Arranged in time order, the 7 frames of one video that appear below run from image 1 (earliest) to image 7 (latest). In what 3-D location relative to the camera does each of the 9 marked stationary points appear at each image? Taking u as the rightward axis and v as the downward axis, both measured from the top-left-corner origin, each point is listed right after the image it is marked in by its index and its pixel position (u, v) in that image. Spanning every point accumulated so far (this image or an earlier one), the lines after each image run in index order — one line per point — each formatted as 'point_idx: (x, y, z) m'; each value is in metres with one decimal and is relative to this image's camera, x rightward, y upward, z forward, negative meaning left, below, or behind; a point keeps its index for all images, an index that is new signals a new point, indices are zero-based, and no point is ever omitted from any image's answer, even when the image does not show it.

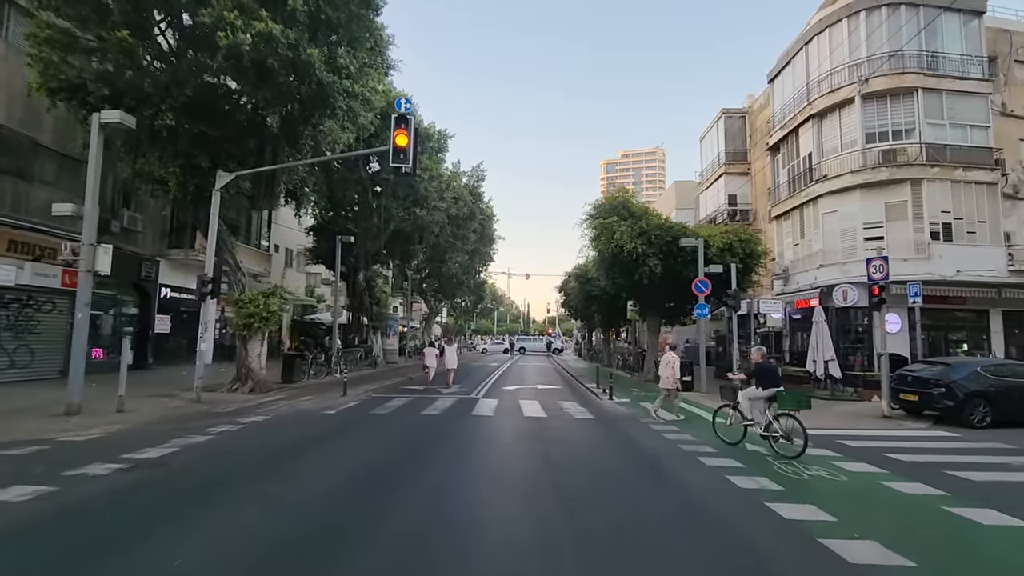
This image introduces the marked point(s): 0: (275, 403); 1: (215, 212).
0: (-6.8, -3.3, +17.1) m
1: (-8.5, +2.2, +17.2) m
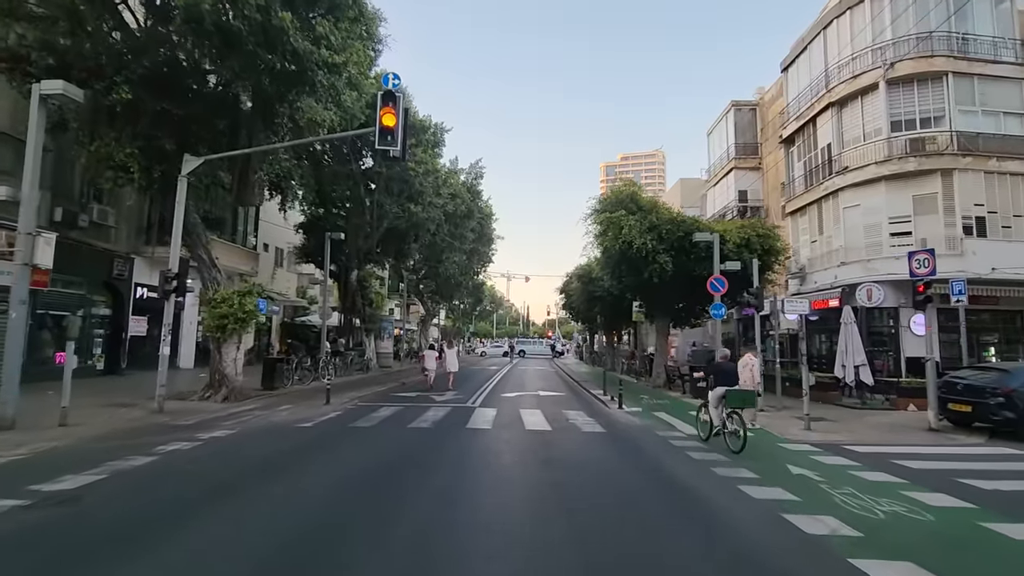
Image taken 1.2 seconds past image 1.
0: (-6.8, -3.2, +15.3) m
1: (-8.5, +2.3, +15.4) m
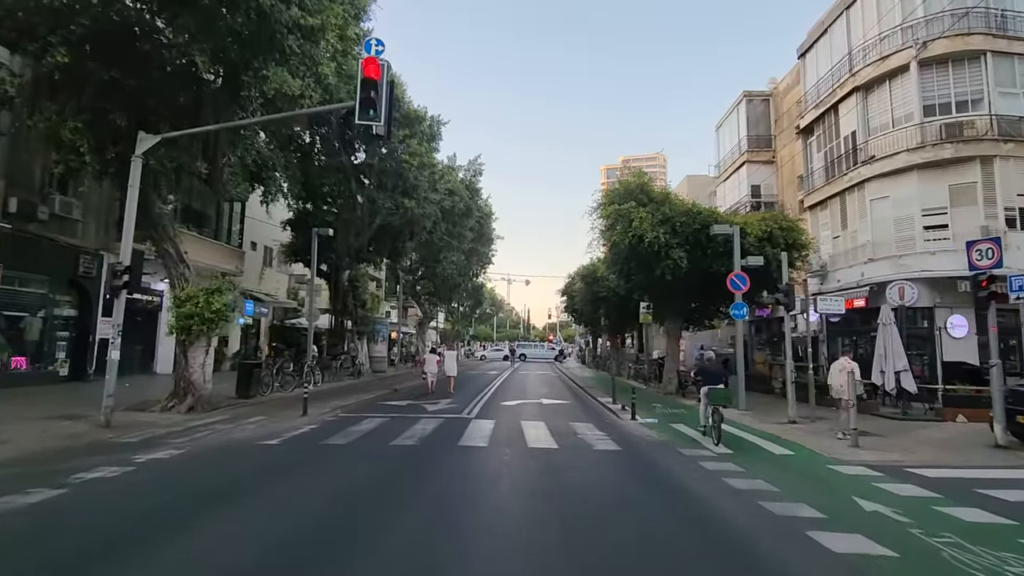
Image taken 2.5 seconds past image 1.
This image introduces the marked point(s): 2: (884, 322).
0: (-6.8, -3.1, +13.4) m
1: (-8.5, +2.4, +13.5) m
2: (+10.3, -0.9, +16.7) m
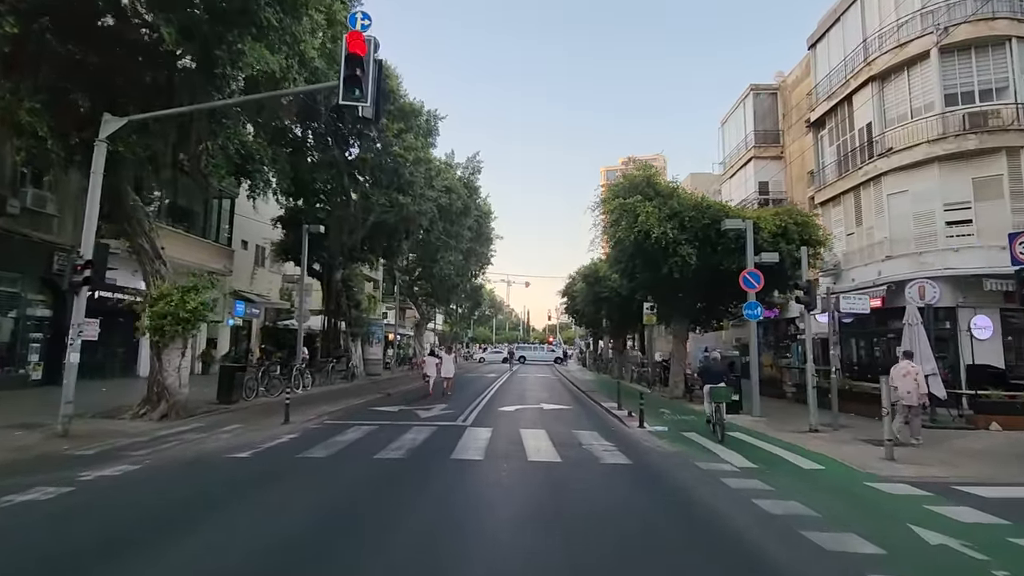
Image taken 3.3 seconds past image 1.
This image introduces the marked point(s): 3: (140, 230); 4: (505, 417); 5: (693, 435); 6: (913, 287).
0: (-6.8, -3.0, +12.2) m
1: (-8.5, +2.5, +12.4) m
2: (+10.2, -0.9, +15.5) m
3: (-10.1, +1.6, +16.2) m
4: (-0.2, -3.6, +16.7) m
5: (+4.1, -3.4, +13.7) m
6: (+12.4, 0.0, +18.3) m
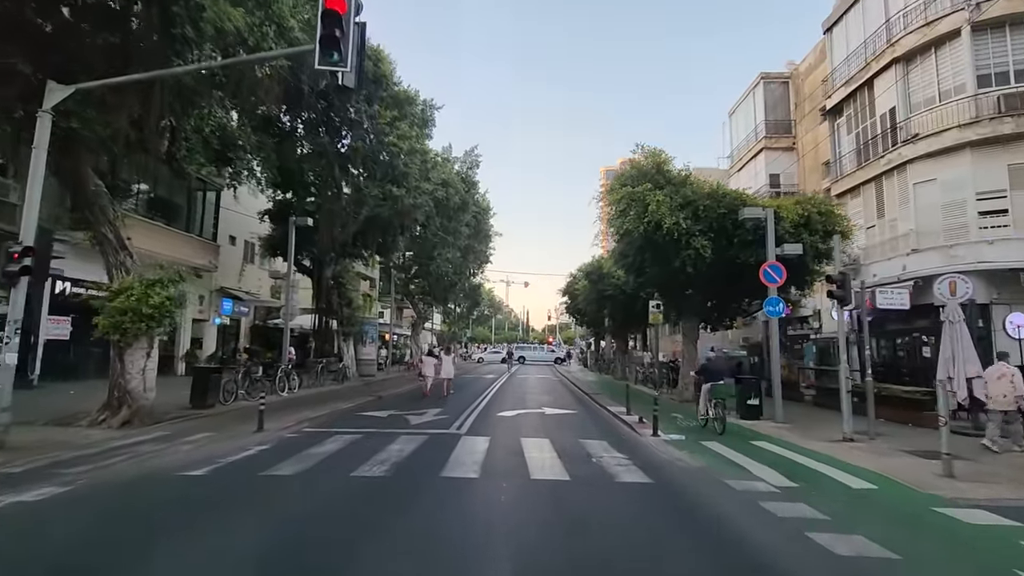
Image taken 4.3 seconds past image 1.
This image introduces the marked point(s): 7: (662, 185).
0: (-6.8, -2.9, +10.7) m
1: (-8.5, +2.6, +10.9) m
2: (+10.2, -0.7, +14.0) m
3: (-10.1, +1.7, +14.7) m
4: (-0.2, -3.4, +15.2) m
5: (+4.1, -3.2, +12.2) m
6: (+12.4, +0.2, +16.8) m
7: (+4.8, +3.3, +19.1) m
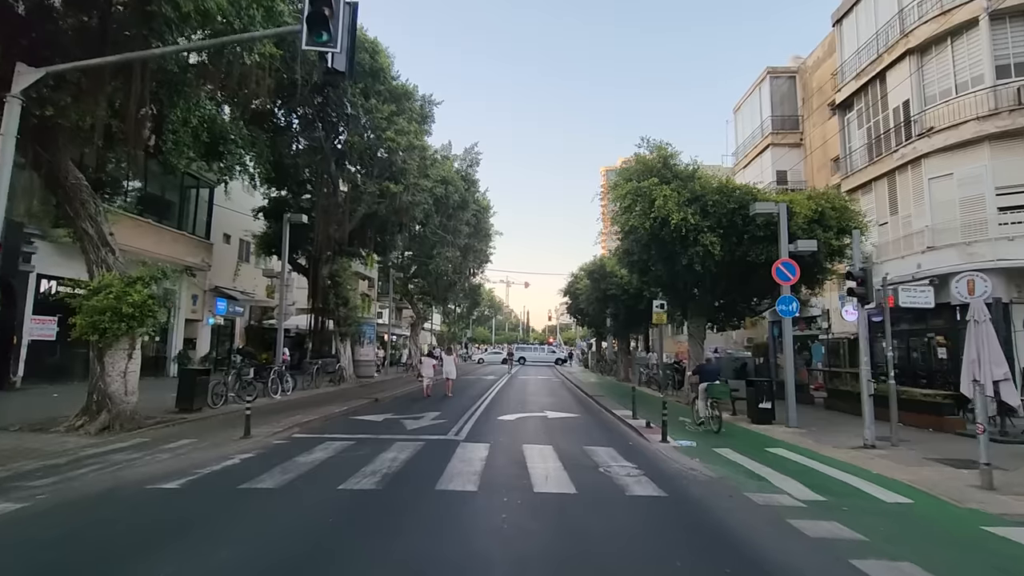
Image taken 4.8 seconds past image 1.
0: (-6.8, -2.8, +10.0) m
1: (-8.5, +2.7, +10.1) m
2: (+10.3, -0.7, +13.3) m
3: (-10.0, +1.8, +14.0) m
4: (-0.2, -3.4, +14.5) m
5: (+4.1, -3.2, +11.5) m
6: (+12.4, +0.2, +16.1) m
7: (+4.8, +3.3, +18.4) m
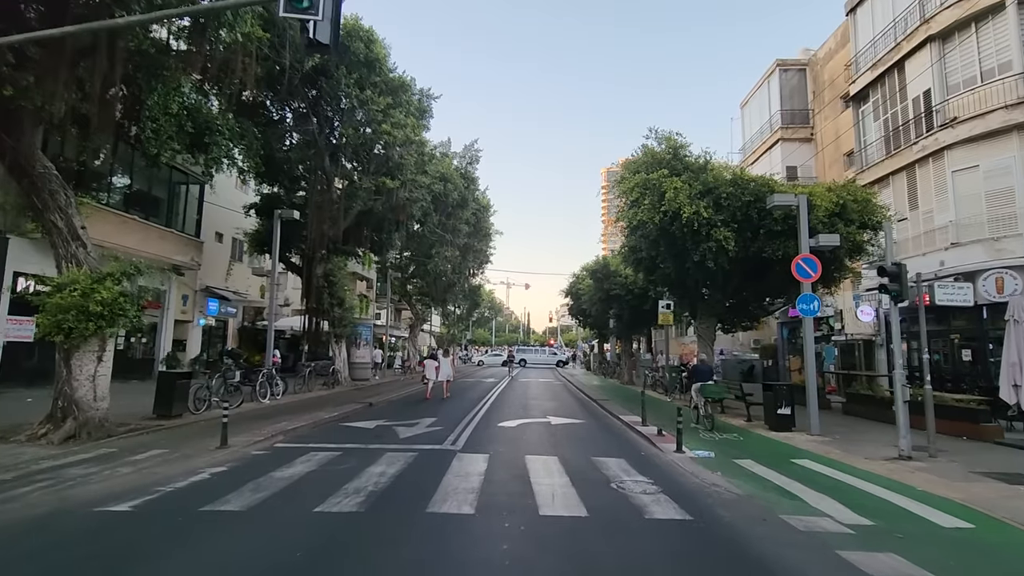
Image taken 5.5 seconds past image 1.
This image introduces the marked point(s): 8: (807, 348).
0: (-6.8, -2.7, +9.0) m
1: (-8.5, +2.7, +9.1) m
2: (+10.3, -0.6, +12.3) m
3: (-10.0, +1.8, +13.0) m
4: (-0.2, -3.3, +13.4) m
5: (+4.2, -3.1, +10.4) m
6: (+12.4, +0.3, +15.1) m
7: (+4.8, +3.4, +17.3) m
8: (+7.8, -1.6, +16.0) m
